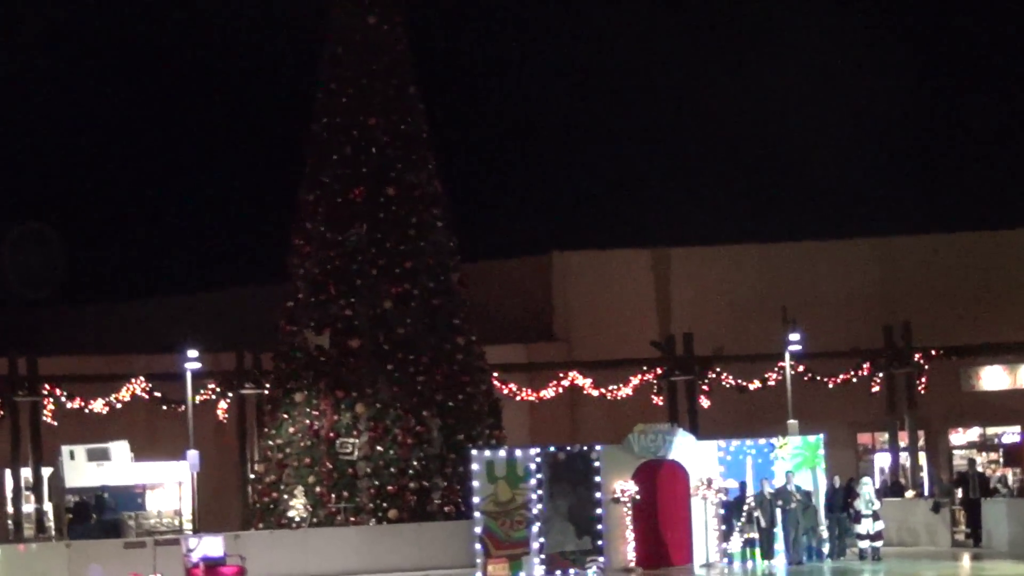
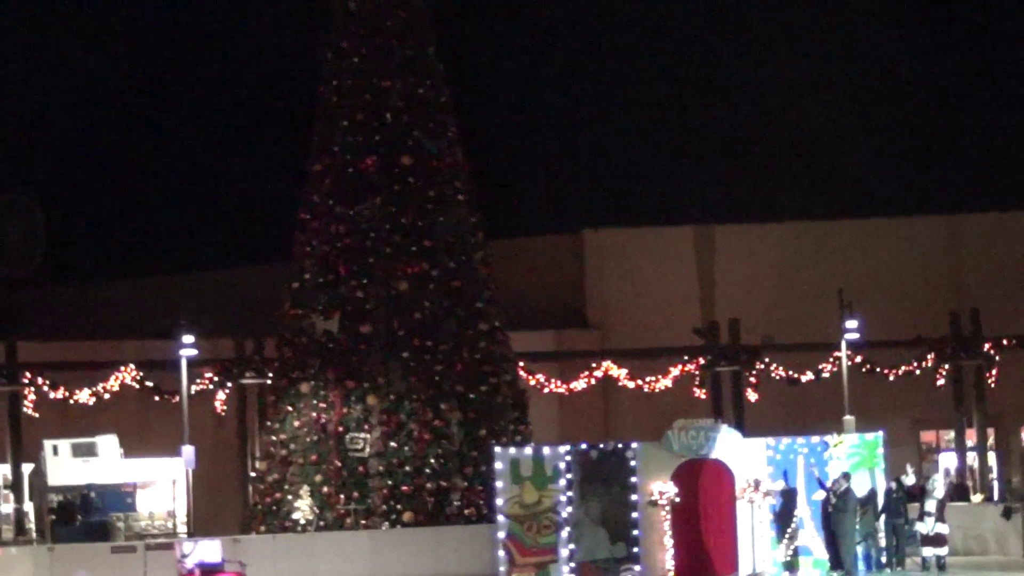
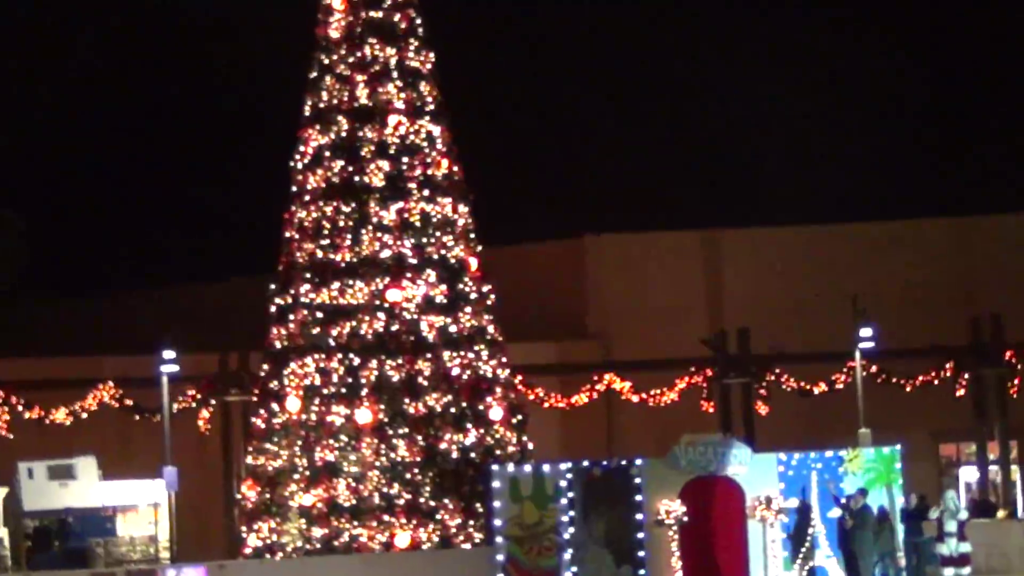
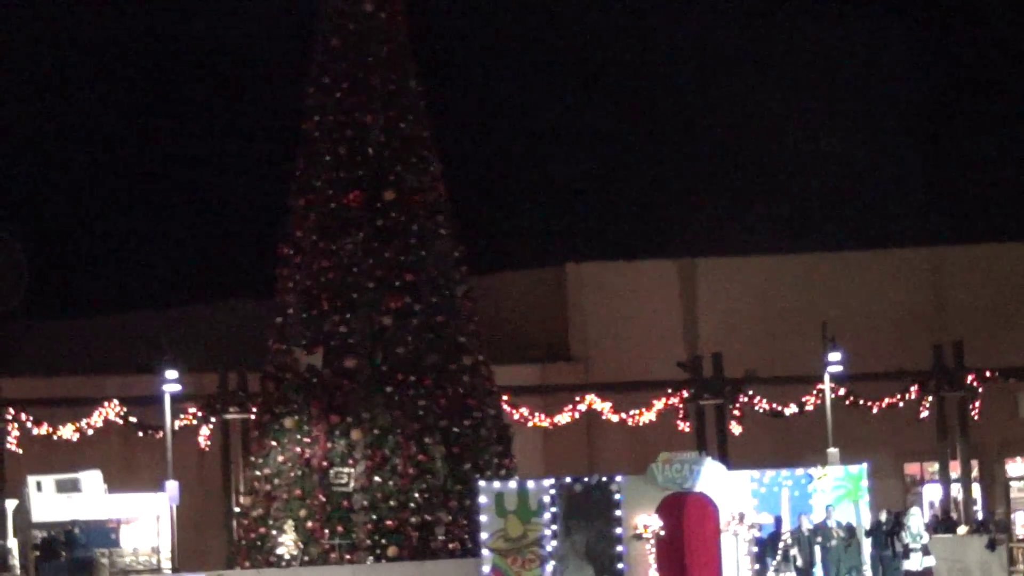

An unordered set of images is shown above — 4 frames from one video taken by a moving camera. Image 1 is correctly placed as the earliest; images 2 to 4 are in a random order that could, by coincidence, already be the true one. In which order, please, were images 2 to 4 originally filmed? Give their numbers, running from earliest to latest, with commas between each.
4, 2, 3
